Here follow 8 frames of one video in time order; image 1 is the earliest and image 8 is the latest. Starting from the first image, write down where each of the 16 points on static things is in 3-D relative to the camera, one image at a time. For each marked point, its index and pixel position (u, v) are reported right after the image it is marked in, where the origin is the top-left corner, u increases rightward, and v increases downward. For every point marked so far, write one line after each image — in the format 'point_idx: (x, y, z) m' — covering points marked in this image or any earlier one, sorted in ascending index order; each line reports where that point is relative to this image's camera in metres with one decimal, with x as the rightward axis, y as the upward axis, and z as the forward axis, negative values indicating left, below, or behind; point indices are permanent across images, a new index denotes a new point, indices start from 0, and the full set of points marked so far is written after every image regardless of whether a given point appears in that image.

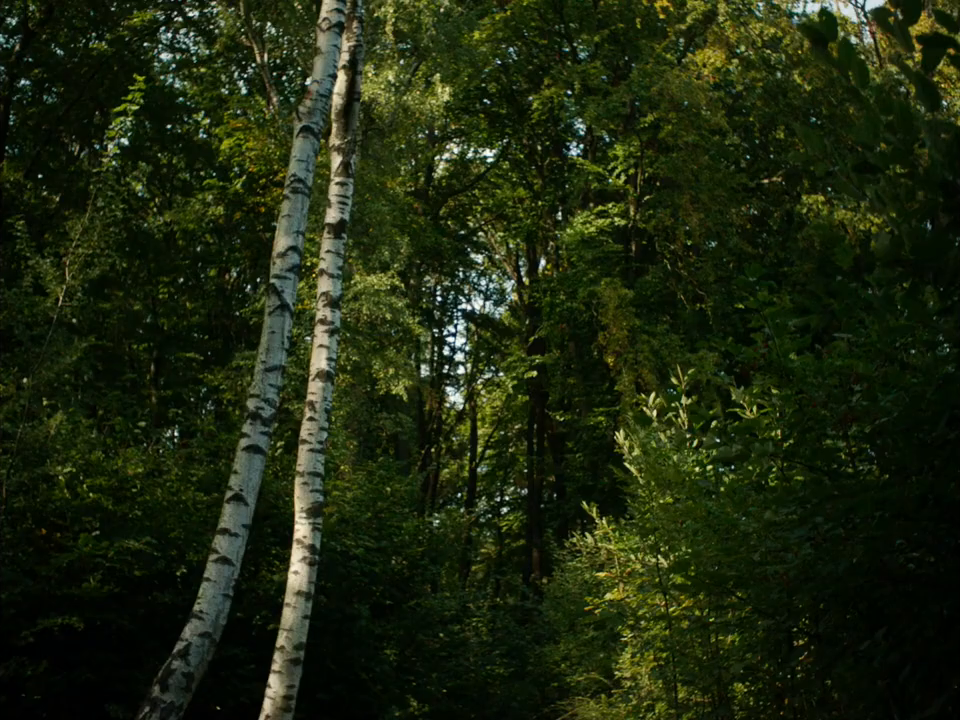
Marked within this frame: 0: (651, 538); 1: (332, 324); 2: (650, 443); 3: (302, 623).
0: (+1.4, -1.4, +10.0) m
1: (-1.4, +0.4, +11.4) m
2: (+1.4, -0.6, +10.1) m
3: (-1.5, -2.2, +10.5) m
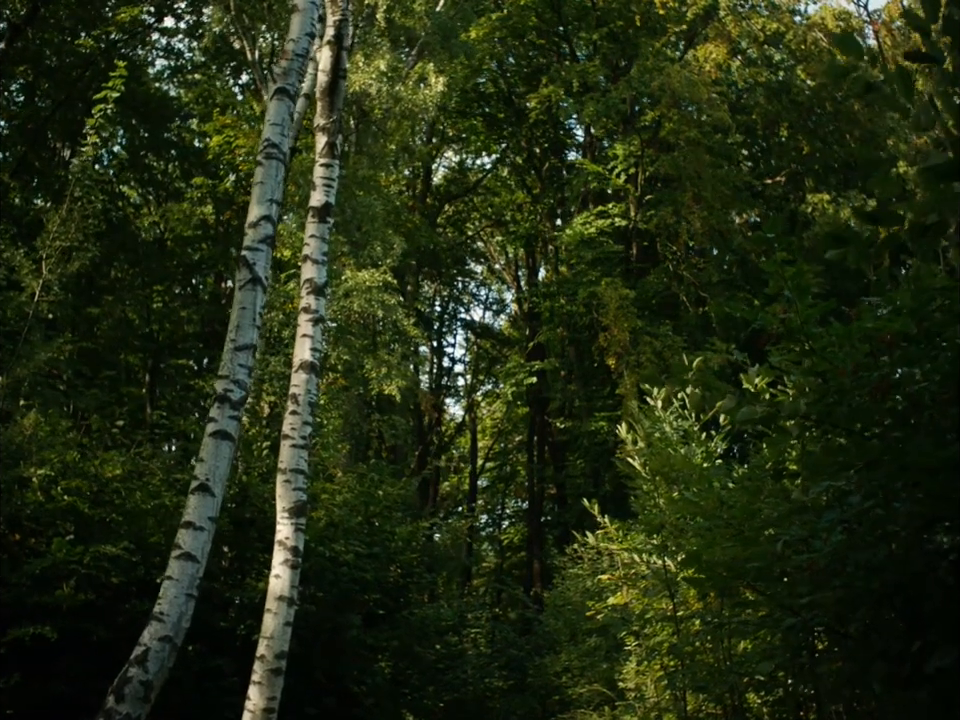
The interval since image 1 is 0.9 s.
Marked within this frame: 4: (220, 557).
0: (+1.4, -1.3, +9.3) m
1: (-1.4, +0.4, +10.7) m
2: (+1.3, -0.5, +9.4) m
3: (-1.6, -2.1, +9.8) m
4: (-3.0, -2.3, +14.2) m
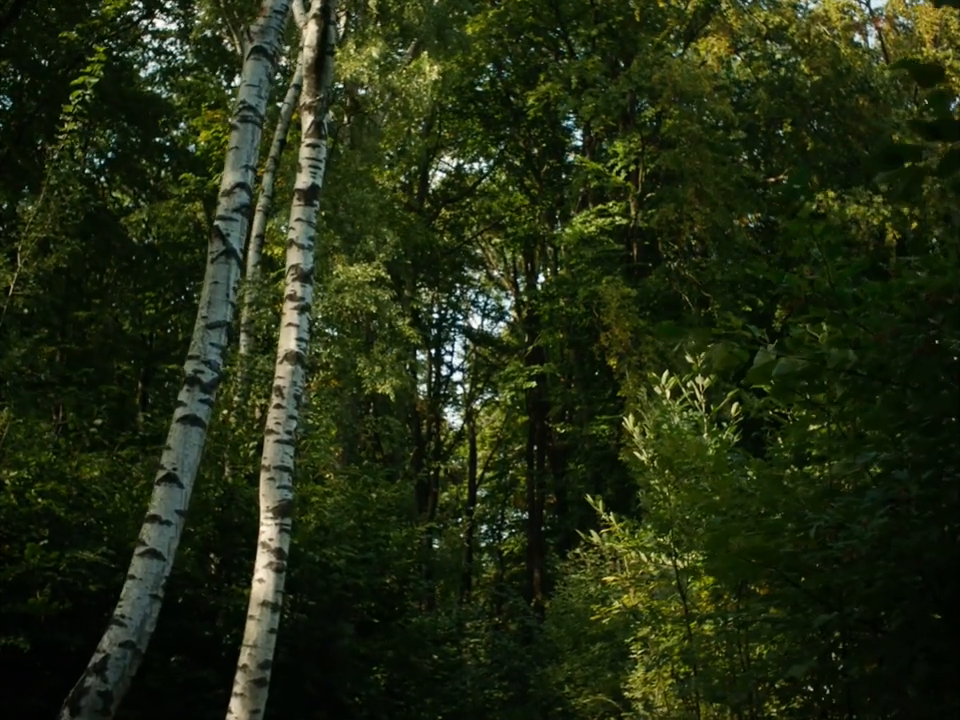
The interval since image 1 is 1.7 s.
0: (+1.3, -1.2, +8.7) m
1: (-1.5, +0.5, +10.1) m
2: (+1.3, -0.4, +8.8) m
3: (-1.6, -2.1, +9.2) m
4: (-3.0, -2.2, +13.6) m
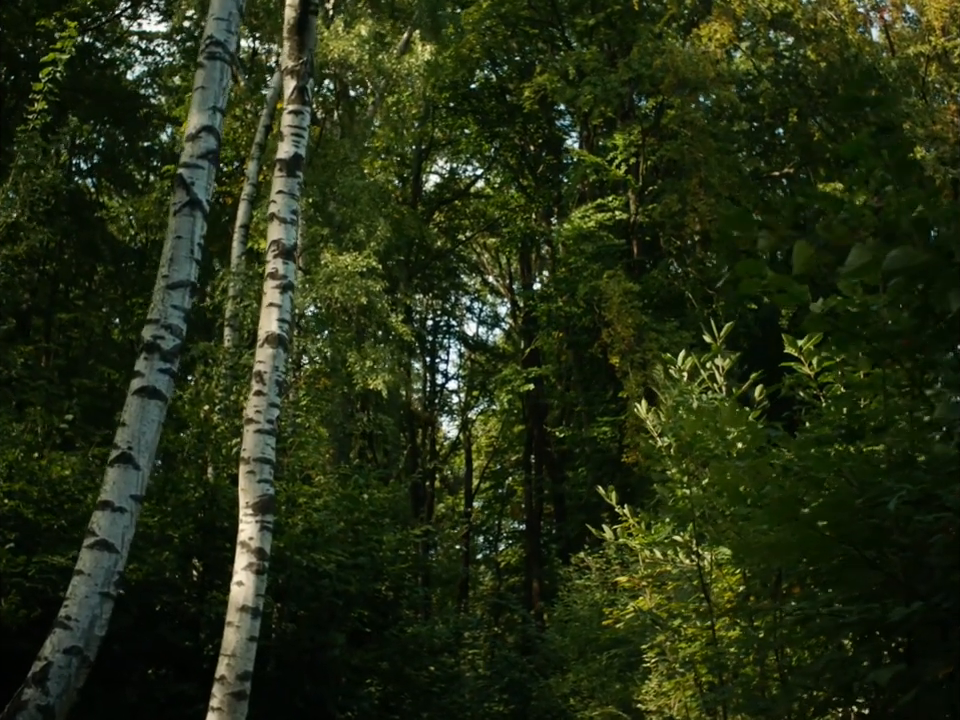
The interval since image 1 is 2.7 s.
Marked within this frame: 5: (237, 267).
0: (+1.3, -1.1, +7.9) m
1: (-1.5, +0.6, +9.3) m
2: (+1.3, -0.3, +8.0) m
3: (-1.6, -1.9, +8.3) m
4: (-3.0, -2.2, +12.8) m
5: (-3.1, +1.2, +15.7) m
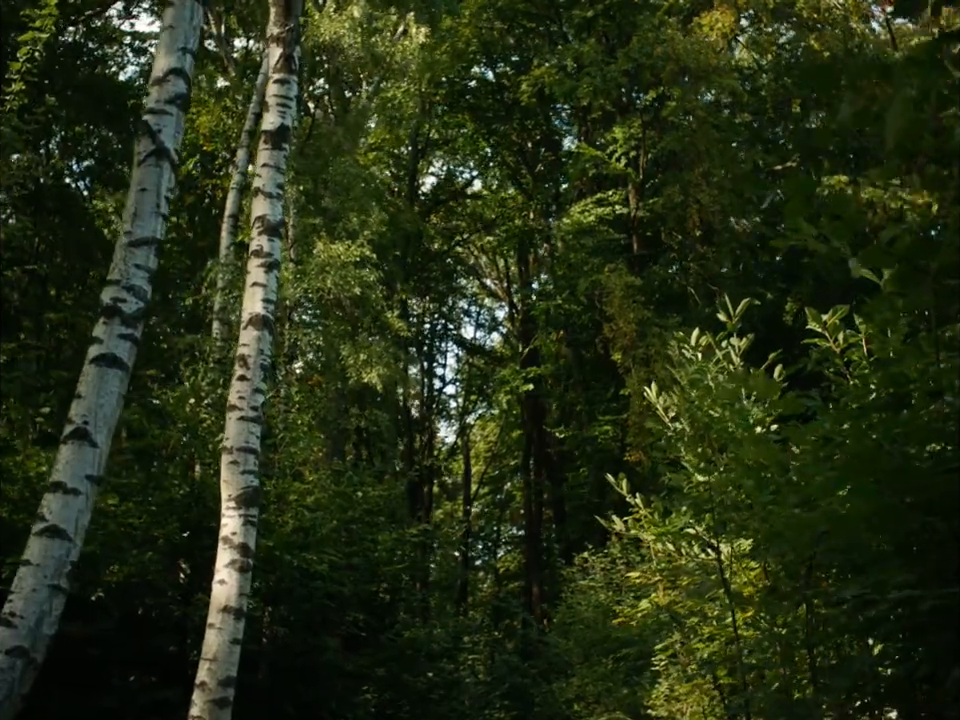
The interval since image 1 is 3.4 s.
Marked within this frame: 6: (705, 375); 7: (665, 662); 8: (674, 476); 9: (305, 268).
0: (+1.3, -0.9, +7.3) m
1: (-1.5, +0.7, +8.8) m
2: (+1.3, -0.2, +7.4) m
3: (-1.6, -1.8, +7.7) m
4: (-3.0, -2.1, +12.2) m
5: (-3.1, +1.2, +15.1) m
6: (+1.4, -0.1, +7.5) m
7: (+1.3, -2.2, +8.8) m
8: (+1.2, -0.7, +7.6) m
9: (-2.2, +1.2, +15.8) m
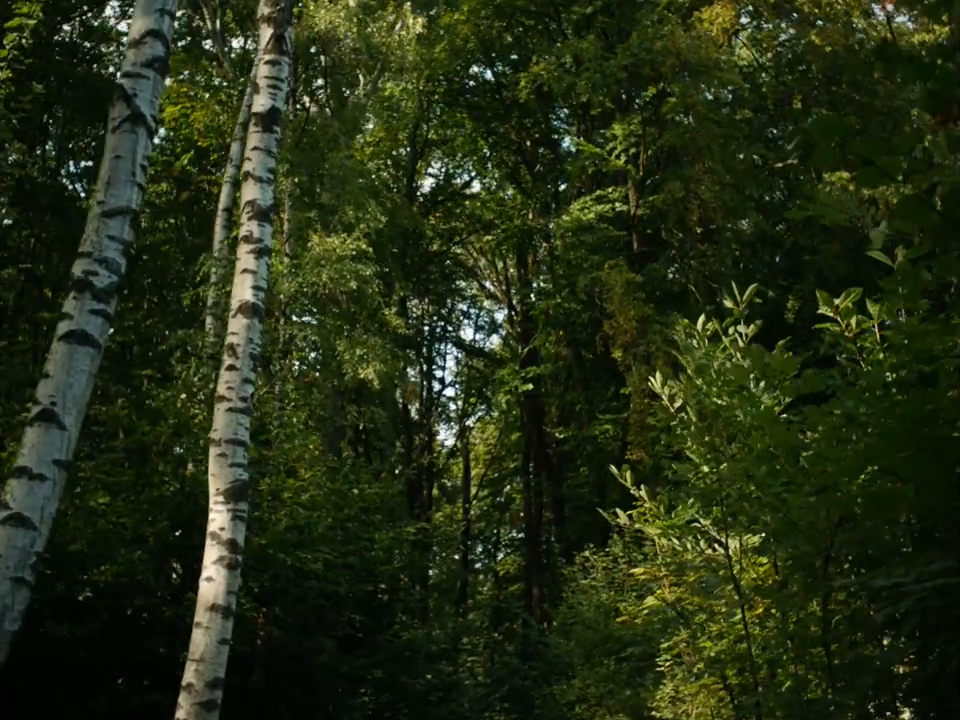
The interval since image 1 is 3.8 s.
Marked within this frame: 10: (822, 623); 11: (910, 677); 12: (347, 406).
0: (+1.3, -0.9, +7.0) m
1: (-1.5, +0.8, +8.5) m
2: (+1.3, -0.1, +7.1) m
3: (-1.6, -1.7, +7.4) m
4: (-3.0, -2.0, +11.9) m
5: (-3.1, +1.3, +14.8) m
6: (+1.3, 0.0, +7.2) m
7: (+1.3, -2.1, +8.5) m
8: (+1.2, -0.6, +7.3) m
9: (-2.3, +1.2, +15.5) m
10: (+1.7, -1.3, +6.0) m
11: (+1.7, -1.2, +4.9) m
12: (-1.8, -0.6, +16.8) m
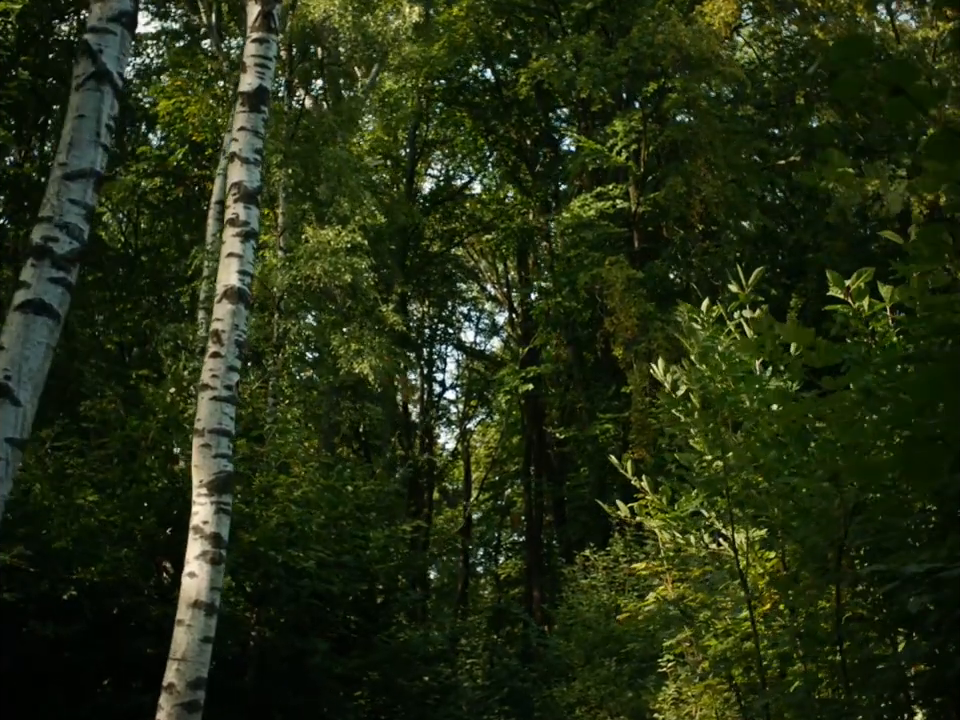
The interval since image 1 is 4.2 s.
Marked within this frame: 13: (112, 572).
0: (+1.3, -0.8, +6.7) m
1: (-1.5, +0.9, +8.2) m
2: (+1.3, 0.0, +6.8) m
3: (-1.6, -1.7, +7.1) m
4: (-3.0, -2.0, +11.5) m
5: (-3.1, +1.3, +14.5) m
6: (+1.3, +0.1, +6.9) m
7: (+1.3, -2.0, +8.2) m
8: (+1.1, -0.5, +7.0) m
9: (-2.3, +1.2, +15.2) m
10: (+1.6, -1.2, +5.7) m
11: (+1.6, -1.1, +4.5) m
12: (-1.8, -0.6, +16.5) m
13: (-3.2, -1.9, +11.0) m
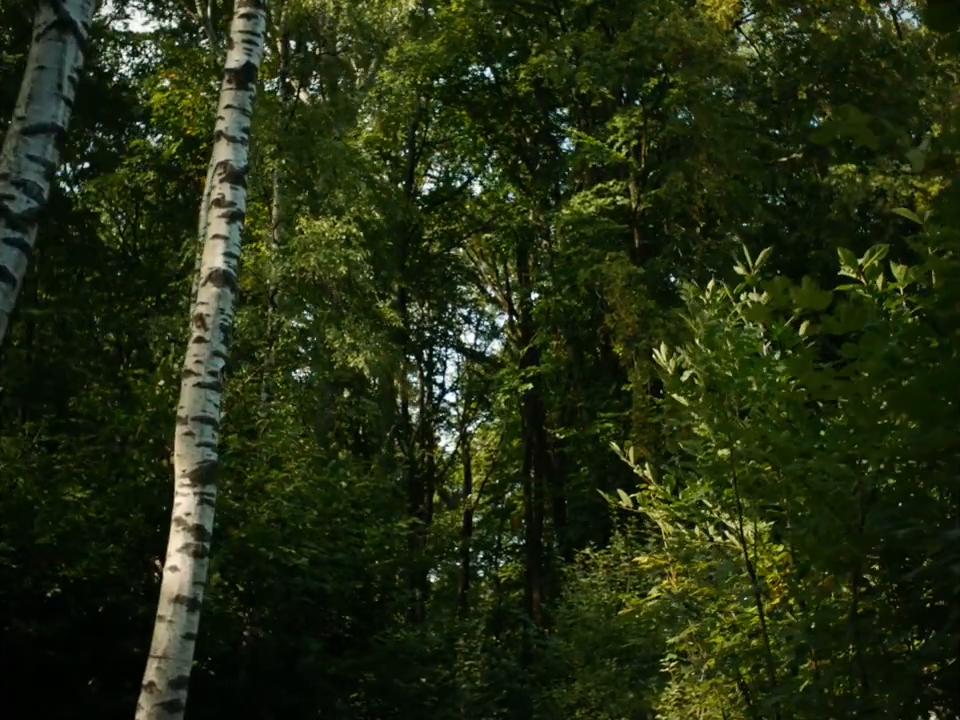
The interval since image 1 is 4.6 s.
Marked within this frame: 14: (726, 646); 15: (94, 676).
0: (+1.3, -0.7, +6.4) m
1: (-1.6, +1.0, +7.9) m
2: (+1.2, +0.1, +6.5) m
3: (-1.6, -1.6, +6.8) m
4: (-3.1, -1.9, +11.2) m
5: (-3.2, +1.4, +14.2) m
6: (+1.3, +0.1, +6.6) m
7: (+1.3, -1.9, +7.9) m
8: (+1.1, -0.5, +6.6) m
9: (-2.3, +1.3, +14.9) m
10: (+1.6, -1.1, +5.4) m
11: (+1.6, -1.1, +4.2) m
12: (-1.8, -0.5, +16.2) m
13: (-3.3, -1.8, +10.7) m
14: (+1.3, -1.5, +6.5) m
15: (-3.4, -2.8, +11.0) m
